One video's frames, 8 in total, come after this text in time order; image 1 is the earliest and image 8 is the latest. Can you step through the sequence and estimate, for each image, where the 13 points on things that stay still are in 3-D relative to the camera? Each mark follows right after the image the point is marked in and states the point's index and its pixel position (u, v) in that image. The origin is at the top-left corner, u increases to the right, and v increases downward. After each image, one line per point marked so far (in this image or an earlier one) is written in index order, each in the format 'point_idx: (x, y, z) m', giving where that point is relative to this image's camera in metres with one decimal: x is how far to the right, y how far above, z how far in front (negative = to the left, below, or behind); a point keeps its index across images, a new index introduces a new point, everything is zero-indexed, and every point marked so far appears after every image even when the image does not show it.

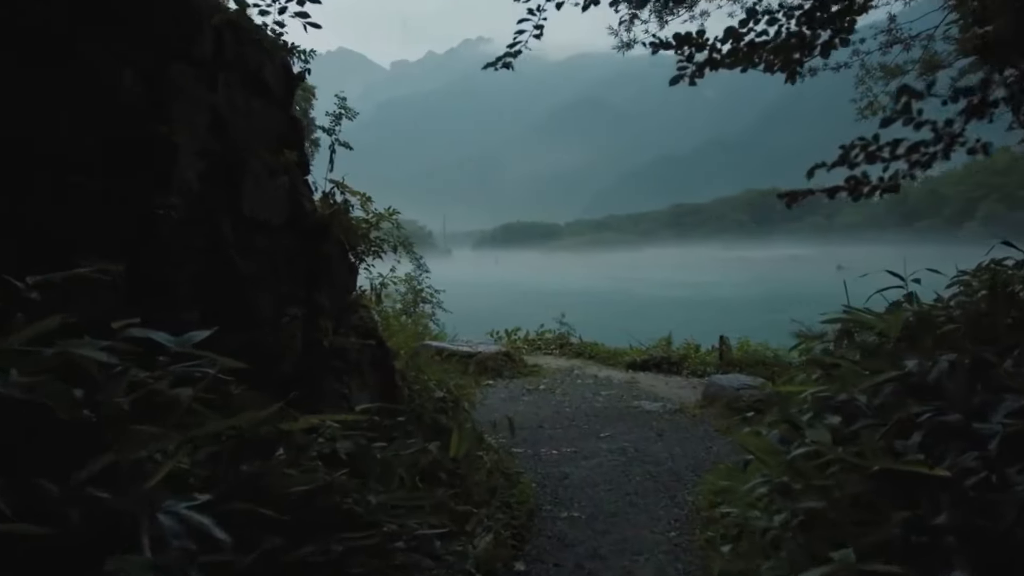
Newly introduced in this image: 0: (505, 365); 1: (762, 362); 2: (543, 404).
0: (-0.1, -1.0, +9.4) m
1: (+2.9, -0.8, +8.6) m
2: (+0.3, -1.2, +7.3) m
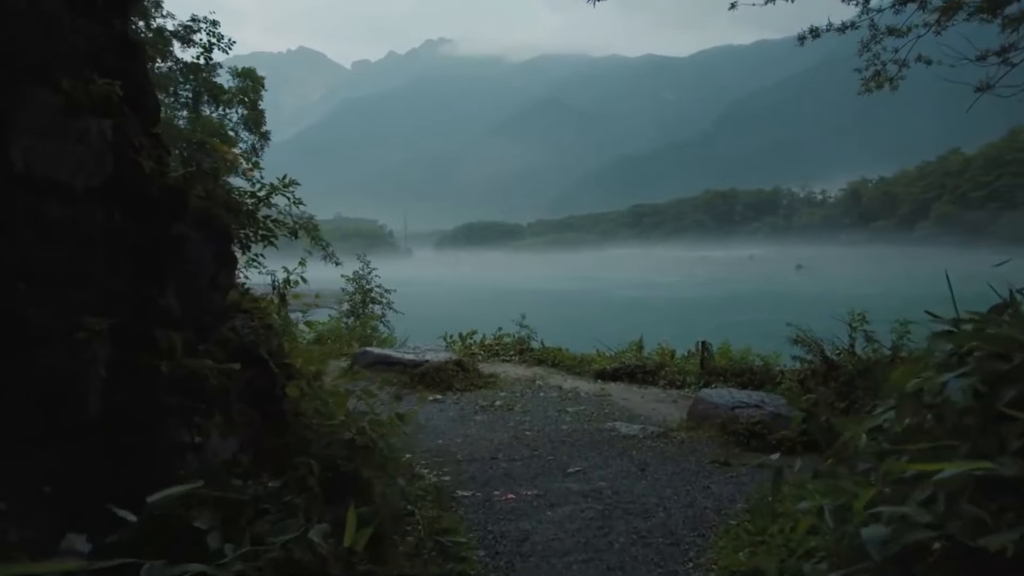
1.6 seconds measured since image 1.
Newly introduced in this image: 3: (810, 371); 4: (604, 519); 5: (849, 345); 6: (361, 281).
0: (-0.6, -1.0, +8.2) m
1: (+2.4, -0.8, +7.5) m
2: (-0.1, -1.2, +6.1) m
3: (+2.8, -0.8, +6.8) m
4: (+0.5, -1.2, +3.9) m
5: (+3.1, -0.5, +6.7) m
6: (-3.2, +0.1, +15.6) m
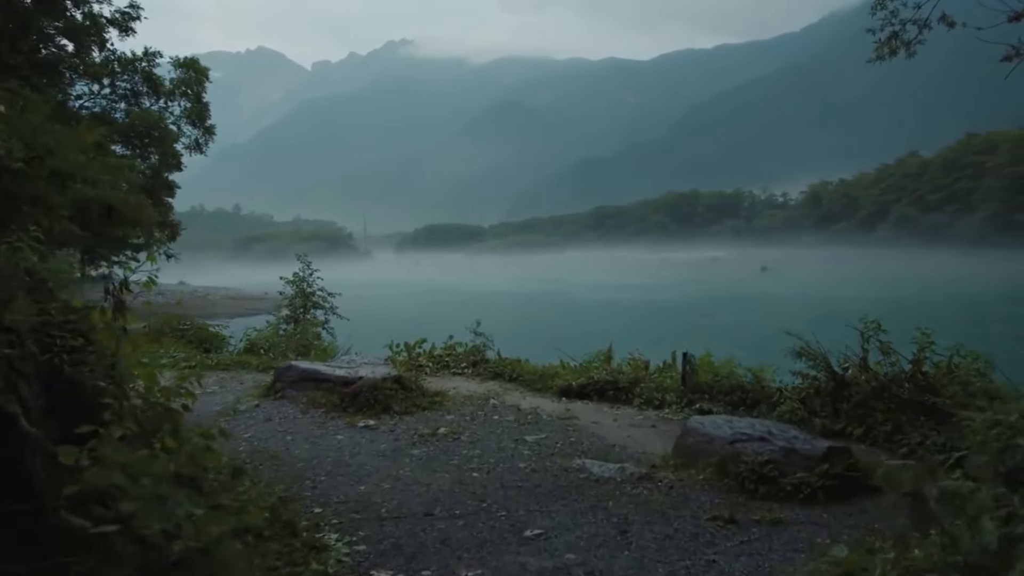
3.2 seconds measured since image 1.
0: (-1.1, -1.0, +6.9) m
1: (+2.0, -0.8, +6.4) m
2: (-0.5, -1.2, +4.8) m
3: (+2.4, -0.8, +5.7) m
4: (+0.2, -1.3, +2.7) m
5: (+2.7, -0.5, +5.6) m
6: (-4.1, +0.1, +14.2) m
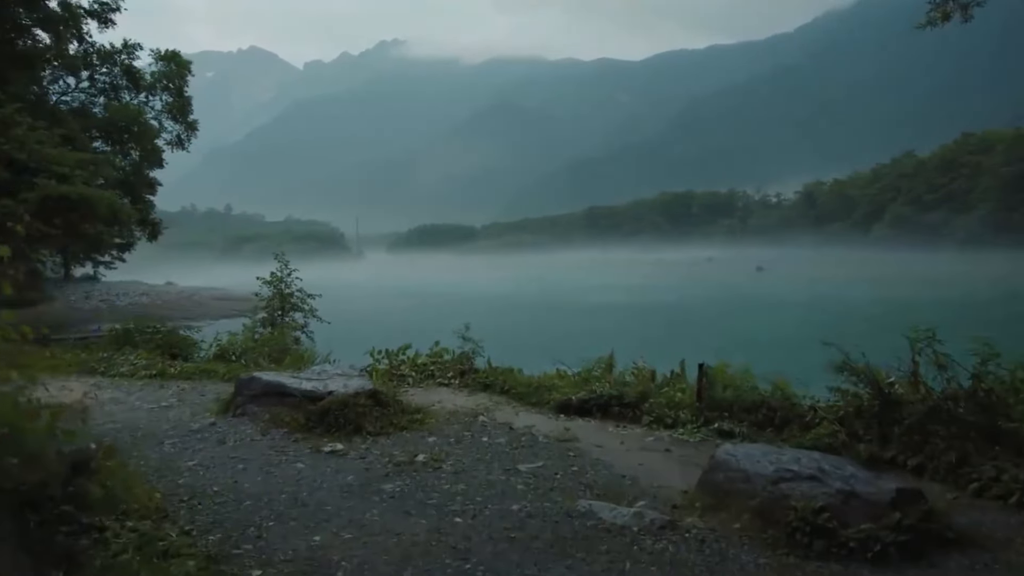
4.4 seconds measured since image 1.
0: (-1.2, -1.0, +6.0) m
1: (+1.9, -0.8, +5.5) m
2: (-0.6, -1.2, +4.0) m
3: (+2.3, -0.8, +4.9) m
4: (+0.2, -1.3, +1.9) m
5: (+2.7, -0.5, +4.8) m
6: (-4.3, +0.1, +13.3) m
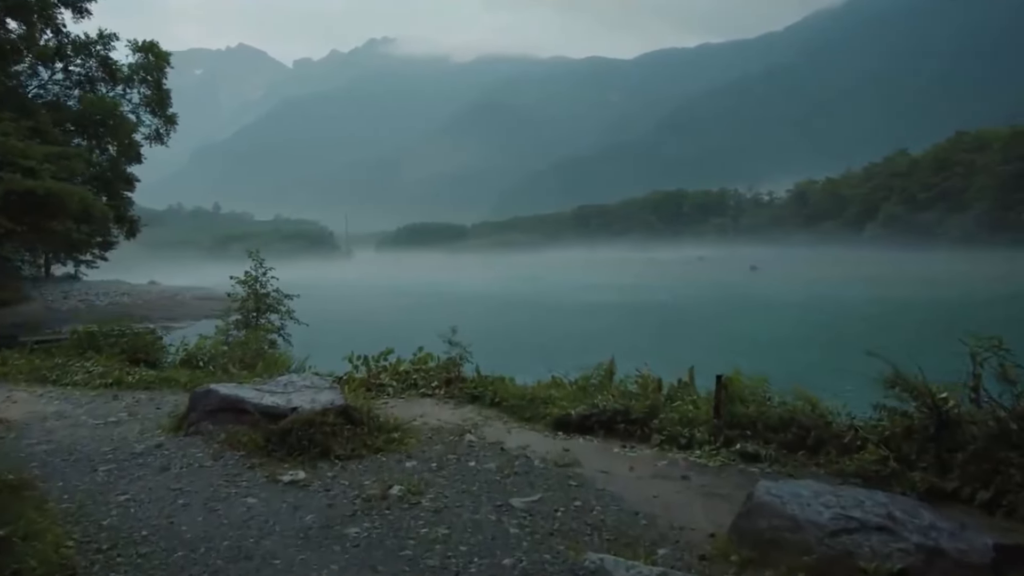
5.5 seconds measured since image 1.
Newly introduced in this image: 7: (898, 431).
0: (-1.2, -1.0, +5.3) m
1: (+1.9, -0.8, +4.8) m
2: (-0.6, -1.2, +3.2) m
3: (+2.3, -0.8, +4.2) m
4: (+0.2, -1.3, +1.1) m
5: (+2.6, -0.6, +4.1) m
6: (-4.4, +0.1, +12.4) m
7: (+2.2, -0.8, +4.2) m
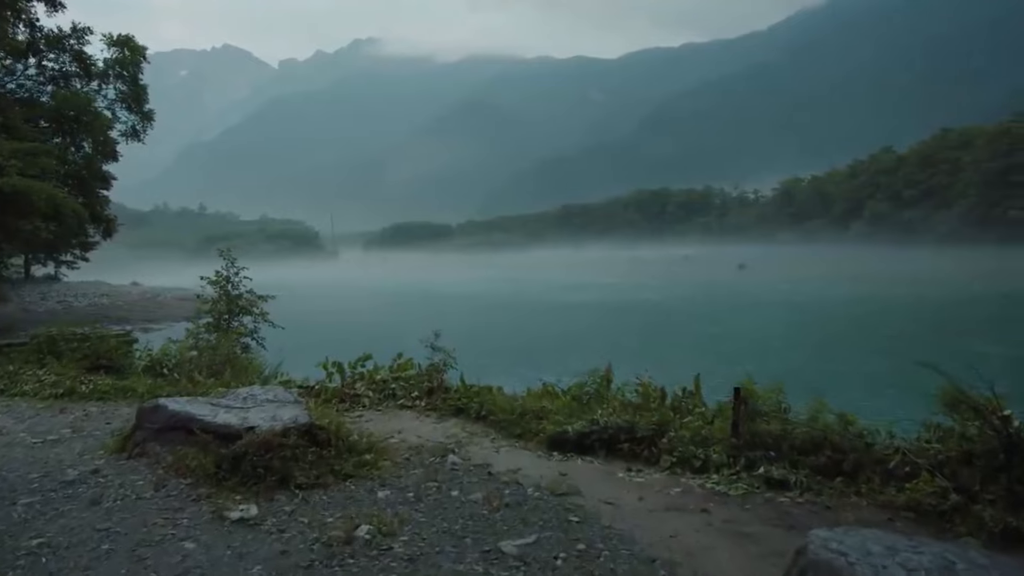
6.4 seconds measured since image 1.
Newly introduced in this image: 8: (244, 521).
0: (-1.3, -1.1, +4.6) m
1: (+1.8, -0.8, +4.2) m
2: (-0.6, -1.2, +2.5) m
3: (+2.2, -0.8, +3.5) m
4: (+0.2, -1.3, +0.4) m
5: (+2.6, -0.5, +3.5) m
6: (-4.6, 0.0, +11.7) m
7: (+2.2, -0.8, +3.6) m
8: (-1.4, -1.2, +3.8) m
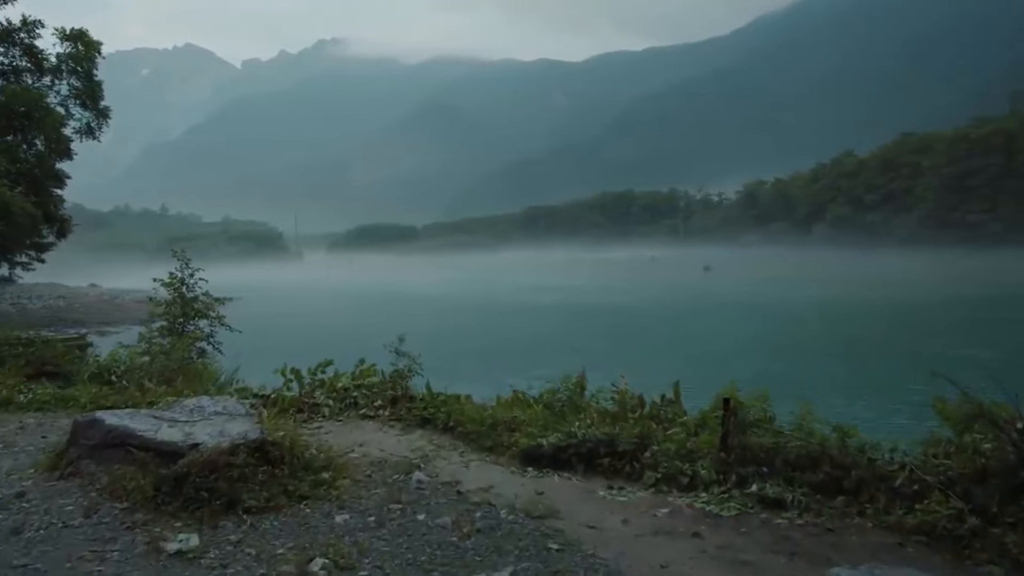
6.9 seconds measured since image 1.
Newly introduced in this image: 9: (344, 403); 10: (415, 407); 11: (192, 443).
0: (-1.5, -1.1, +4.2) m
1: (+1.7, -0.8, +3.9) m
2: (-0.7, -1.2, +2.1) m
3: (+2.1, -0.8, +3.3) m
4: (+0.2, -1.3, +0.1) m
5: (+2.4, -0.6, +3.2) m
6: (-5.1, 0.0, +11.1) m
7: (+2.1, -0.8, +3.3) m
8: (-1.5, -1.2, +3.4) m
9: (-1.5, -1.0, +6.4) m
10: (-0.8, -1.0, +6.2) m
11: (-1.9, -0.9, +4.3) m
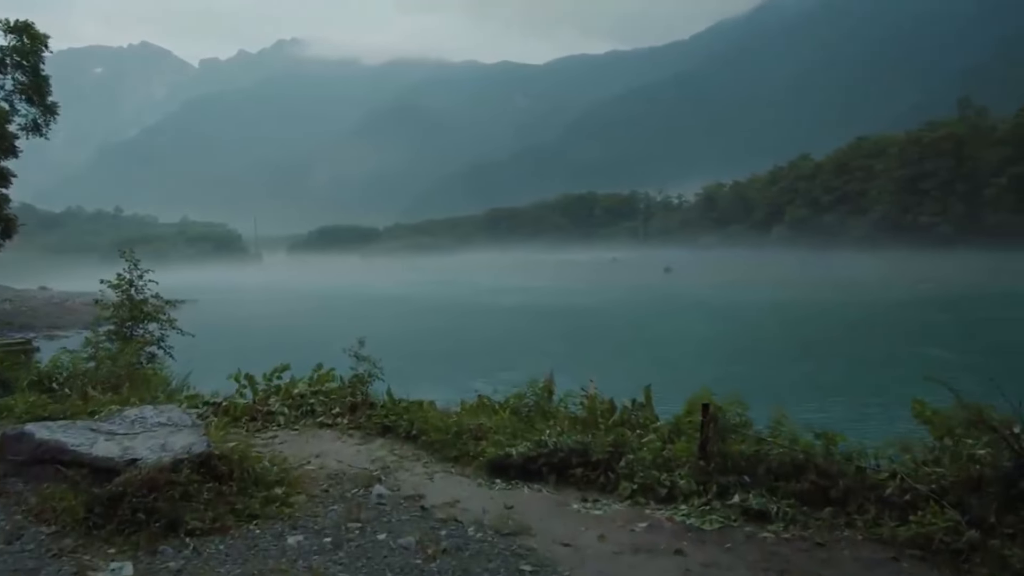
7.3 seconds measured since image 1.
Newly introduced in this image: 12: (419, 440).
0: (-1.6, -1.1, +3.8) m
1: (+1.5, -0.8, +3.7) m
2: (-0.8, -1.2, +1.8) m
3: (+2.0, -0.8, +3.1) m
4: (+0.3, -1.3, -0.2) m
5: (+2.3, -0.6, +3.1) m
6: (-5.6, 0.0, +10.6) m
7: (+1.9, -0.8, +3.1) m
8: (-1.7, -1.2, +3.0) m
9: (-1.8, -1.0, +6.0) m
10: (-1.1, -1.0, +5.9) m
11: (-2.1, -0.9, +4.0) m
12: (-0.6, -1.1, +5.3) m
